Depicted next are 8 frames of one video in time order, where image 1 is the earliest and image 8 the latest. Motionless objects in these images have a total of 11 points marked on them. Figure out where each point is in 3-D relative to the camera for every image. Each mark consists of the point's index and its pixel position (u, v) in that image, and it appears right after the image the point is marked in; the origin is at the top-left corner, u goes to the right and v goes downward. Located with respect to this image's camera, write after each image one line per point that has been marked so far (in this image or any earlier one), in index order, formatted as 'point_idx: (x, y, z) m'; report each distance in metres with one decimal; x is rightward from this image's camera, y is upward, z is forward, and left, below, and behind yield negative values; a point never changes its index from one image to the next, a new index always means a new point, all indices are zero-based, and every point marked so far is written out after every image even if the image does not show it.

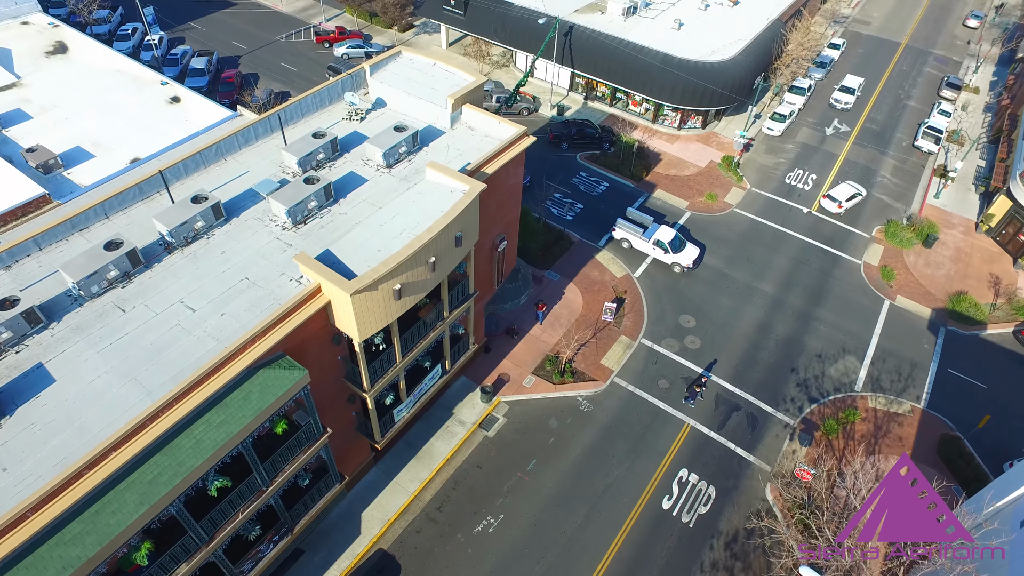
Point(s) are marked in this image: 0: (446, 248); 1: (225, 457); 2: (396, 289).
0: (-2.0, +1.2, +19.4) m
1: (-7.1, -4.2, +15.8) m
2: (-3.3, 0.0, +18.1) m
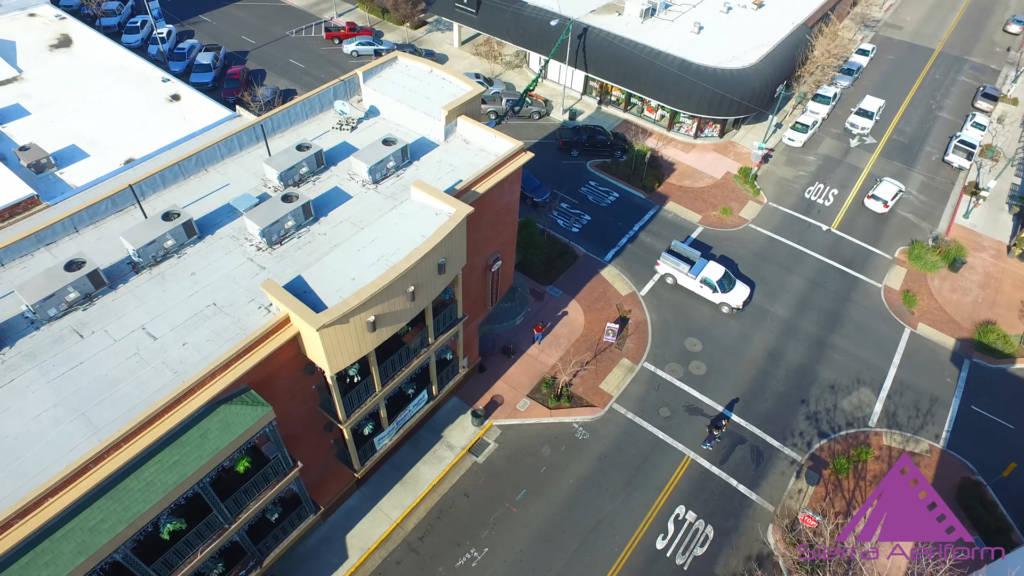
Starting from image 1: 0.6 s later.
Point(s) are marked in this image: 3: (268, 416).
0: (-2.4, +0.3, +18.2) m
1: (-7.7, -4.9, +14.8) m
2: (-3.8, -0.9, +16.9) m
3: (-6.1, -3.1, +15.9) m
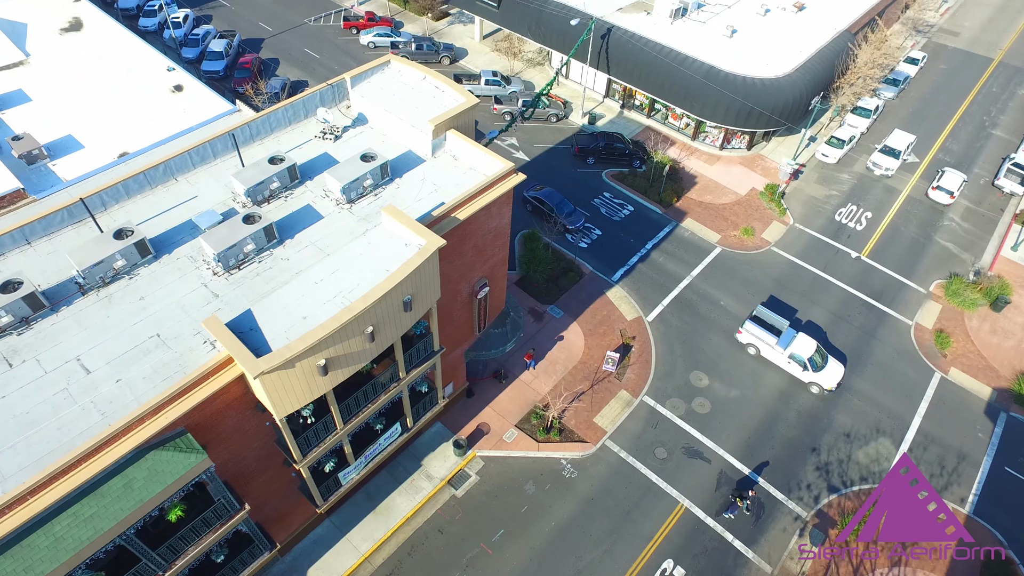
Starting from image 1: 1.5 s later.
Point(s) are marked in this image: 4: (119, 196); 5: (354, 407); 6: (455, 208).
0: (-3.2, -0.7, +16.6) m
1: (-8.9, -5.7, +13.7) m
2: (-4.7, -1.9, +15.4) m
3: (-7.1, -4.0, +14.6) m
4: (-11.9, +2.8, +19.1) m
5: (-4.7, -3.6, +18.9) m
6: (-1.7, +2.4, +19.3) m
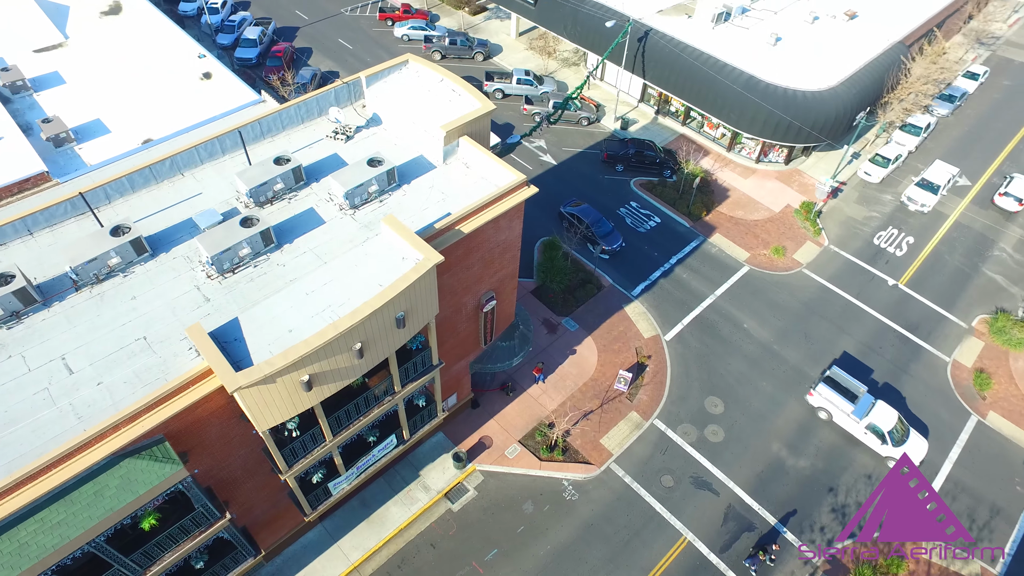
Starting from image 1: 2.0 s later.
0: (-3.3, -1.1, +16.0) m
1: (-9.5, -5.8, +13.4) m
2: (-4.9, -2.2, +14.9) m
3: (-7.5, -4.2, +14.2) m
4: (-11.6, +2.9, +18.9) m
5: (-4.9, -3.8, +18.4) m
6: (-1.5, +2.0, +18.5) m
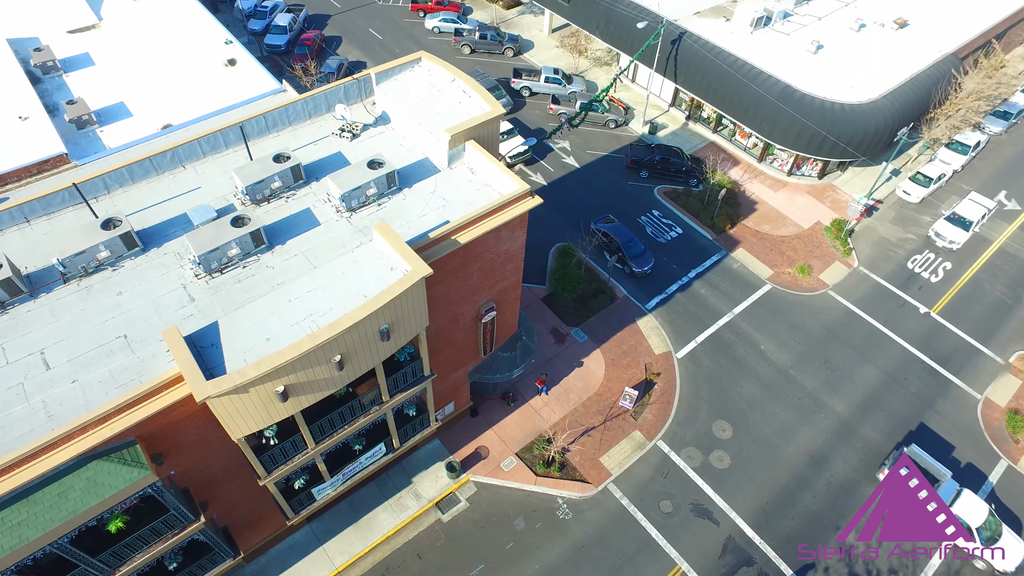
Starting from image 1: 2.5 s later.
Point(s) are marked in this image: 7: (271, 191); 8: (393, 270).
0: (-3.6, -1.3, +15.5) m
1: (-10.2, -5.7, +13.3) m
2: (-5.3, -2.4, +14.5) m
3: (-8.1, -4.2, +13.9) m
4: (-11.5, +3.2, +18.7) m
5: (-5.2, -4.0, +18.0) m
6: (-1.6, +1.6, +17.8) m
7: (-7.1, +2.9, +18.7) m
8: (-3.0, +0.5, +16.2) m
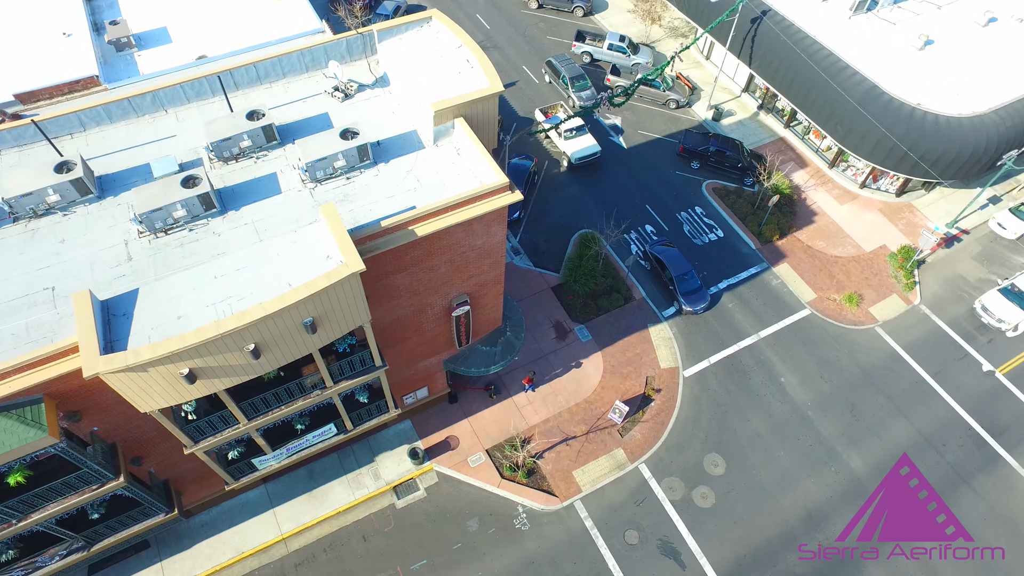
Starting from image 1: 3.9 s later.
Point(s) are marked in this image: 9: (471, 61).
0: (-5.2, -1.0, +14.4) m
1: (-12.5, -4.5, +13.3) m
2: (-7.2, -1.8, +13.7) m
3: (-10.2, -3.3, +13.6) m
4: (-11.9, +4.8, +18.1) m
5: (-6.8, -3.2, +17.3) m
6: (-2.4, +1.8, +16.2) m
7: (-7.6, +3.8, +17.6) m
8: (-4.3, +0.7, +14.9) m
9: (-1.2, +6.9, +19.4) m
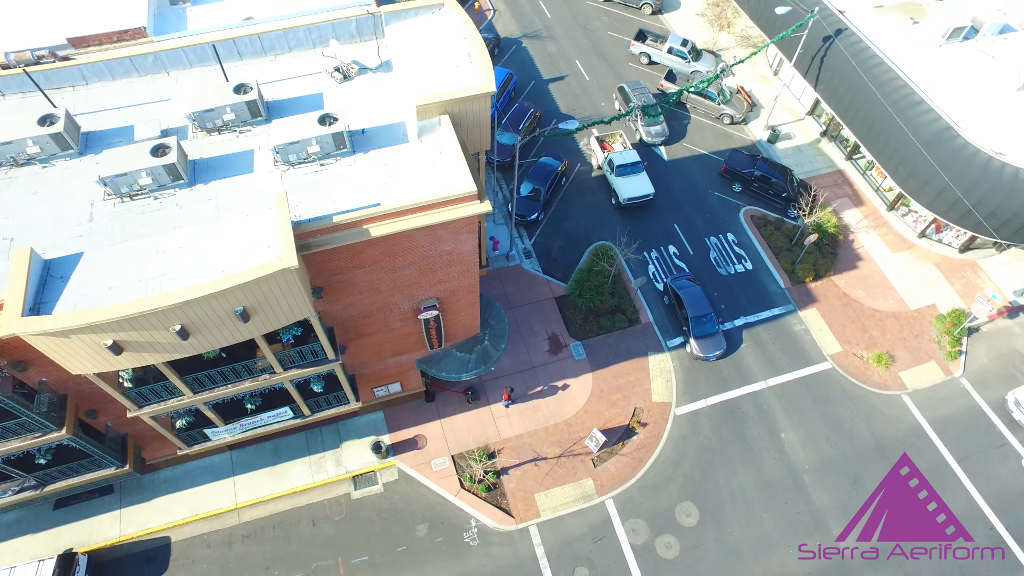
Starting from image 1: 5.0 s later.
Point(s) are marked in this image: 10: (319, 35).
0: (-6.7, -0.7, +14.1) m
1: (-14.5, -3.1, +14.0) m
2: (-8.8, -1.2, +13.6) m
3: (-12.0, -2.2, +14.0) m
4: (-12.0, +6.2, +18.3) m
5: (-8.3, -2.6, +17.2) m
6: (-3.4, +1.7, +15.5) m
7: (-8.0, +4.5, +17.4) m
8: (-5.5, +0.9, +14.4) m
9: (-1.0, +6.7, +18.4) m
10: (-6.0, +7.8, +19.5) m
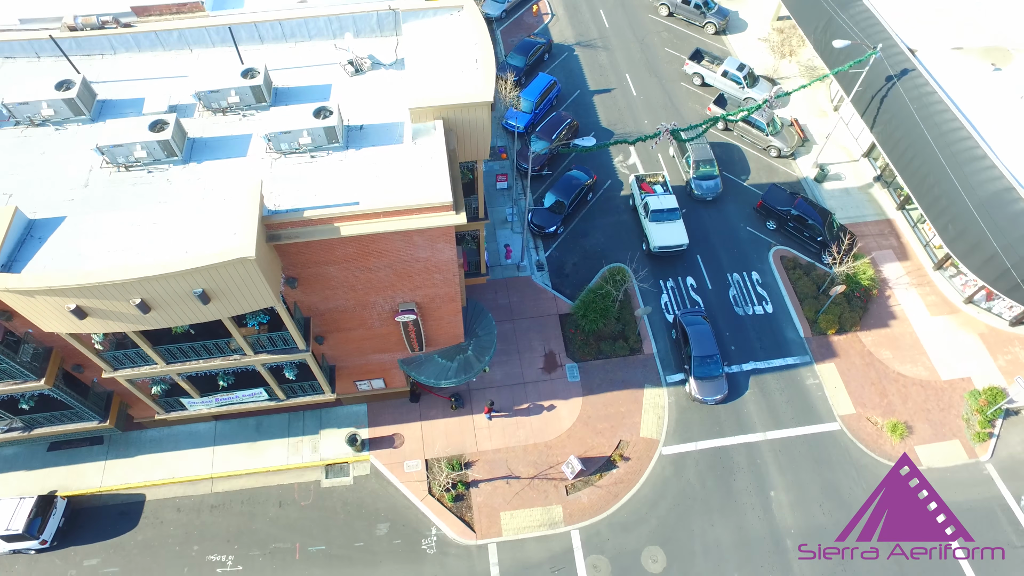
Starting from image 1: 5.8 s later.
0: (-7.8, -0.2, +14.3) m
1: (-15.8, -1.5, +15.0) m
2: (-10.0, -0.4, +14.1) m
3: (-13.2, -1.0, +14.8) m
4: (-11.7, +7.3, +19.0) m
5: (-9.2, -1.9, +17.6) m
6: (-4.0, +1.7, +15.4) m
7: (-8.0, +5.1, +17.7) m
8: (-6.3, +1.2, +14.5) m
9: (-0.8, +6.3, +18.0) m
10: (-5.4, +8.1, +19.6) m
